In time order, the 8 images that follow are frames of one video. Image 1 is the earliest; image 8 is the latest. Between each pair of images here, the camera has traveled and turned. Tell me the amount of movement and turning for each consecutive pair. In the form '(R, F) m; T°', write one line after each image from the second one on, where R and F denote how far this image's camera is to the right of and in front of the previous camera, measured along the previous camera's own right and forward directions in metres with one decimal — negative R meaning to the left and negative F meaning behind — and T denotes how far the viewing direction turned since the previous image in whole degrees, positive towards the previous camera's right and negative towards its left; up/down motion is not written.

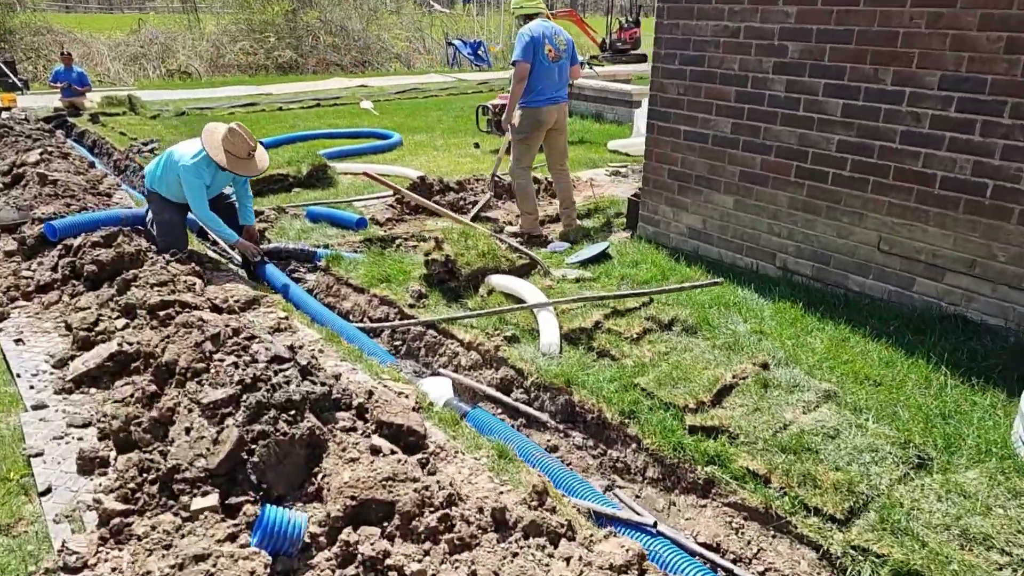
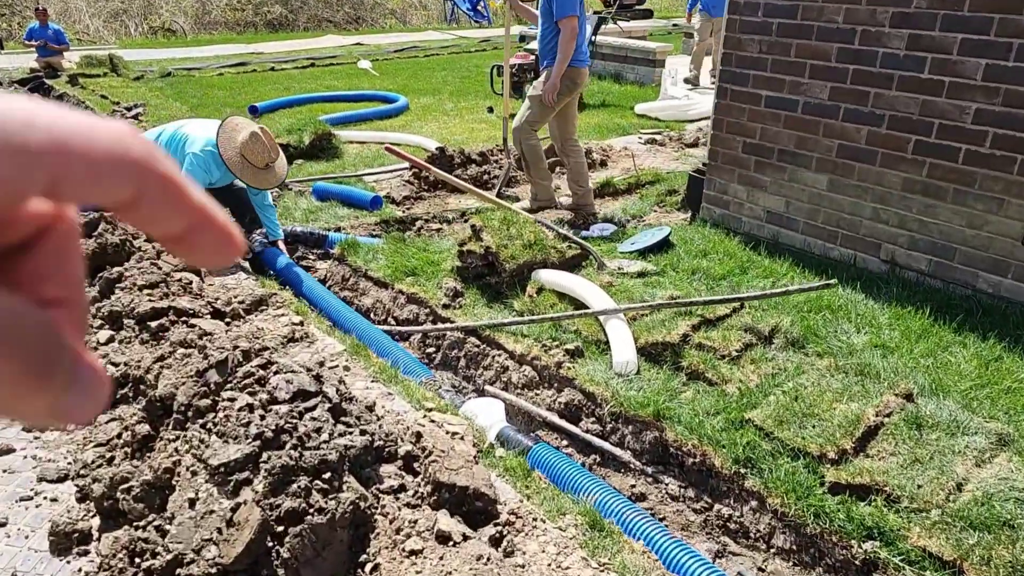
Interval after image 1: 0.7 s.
(-0.4, +1.0) m; +1°
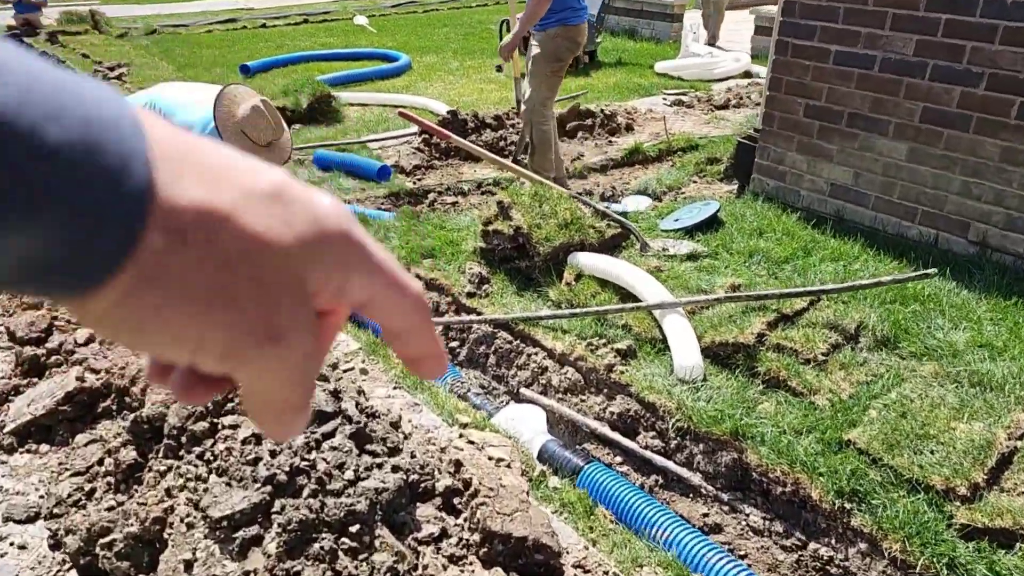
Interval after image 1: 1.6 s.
(-0.3, +0.6) m; 0°
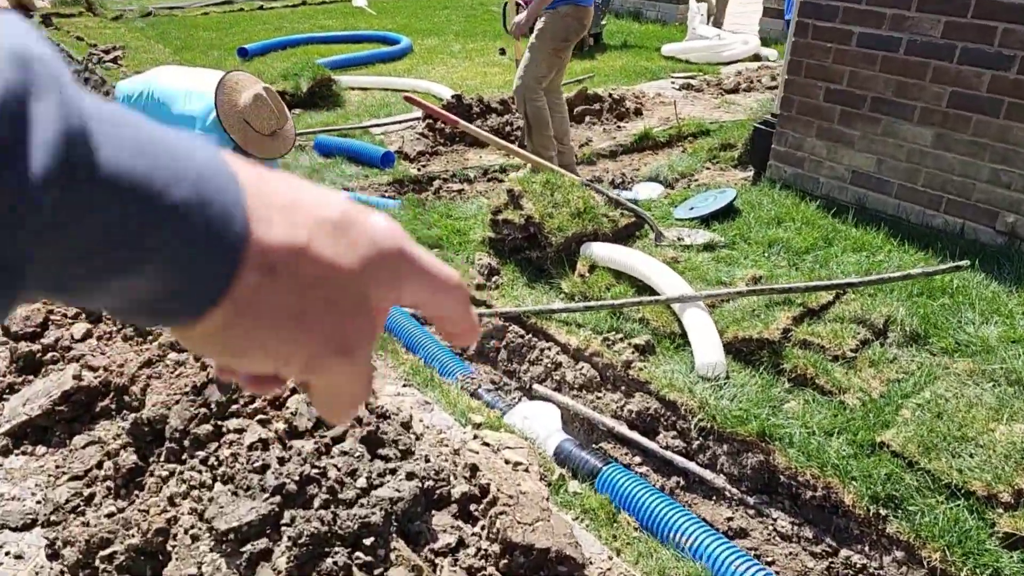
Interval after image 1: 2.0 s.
(-0.1, +0.2) m; 0°
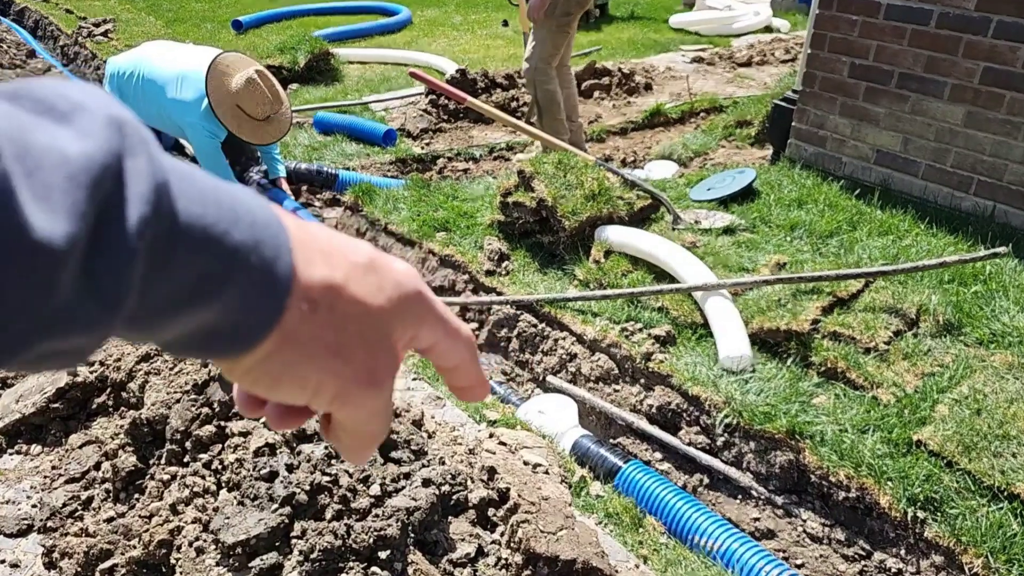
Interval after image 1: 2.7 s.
(-0.1, +0.2) m; 0°
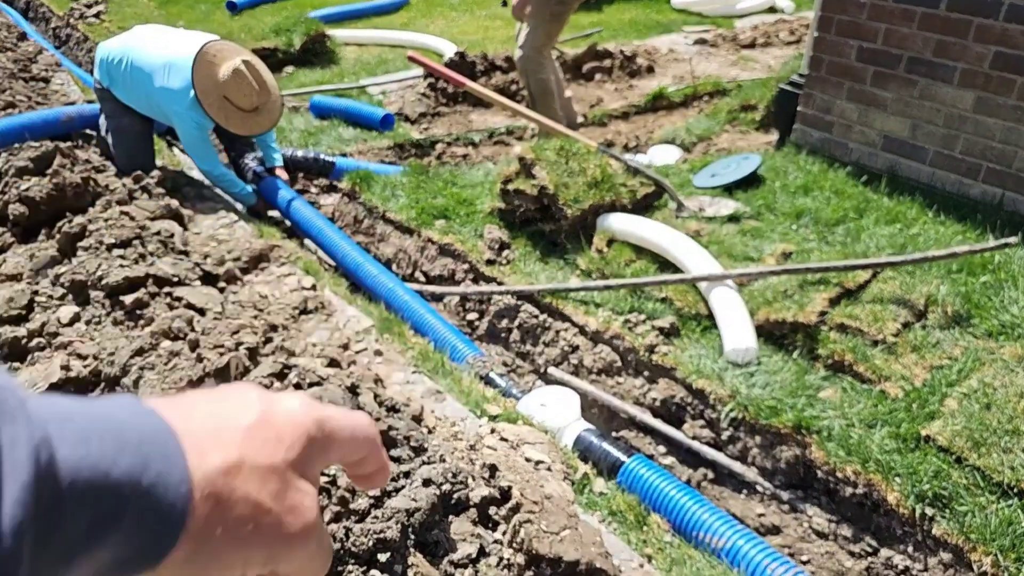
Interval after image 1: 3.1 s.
(0.0, +0.1) m; 0°
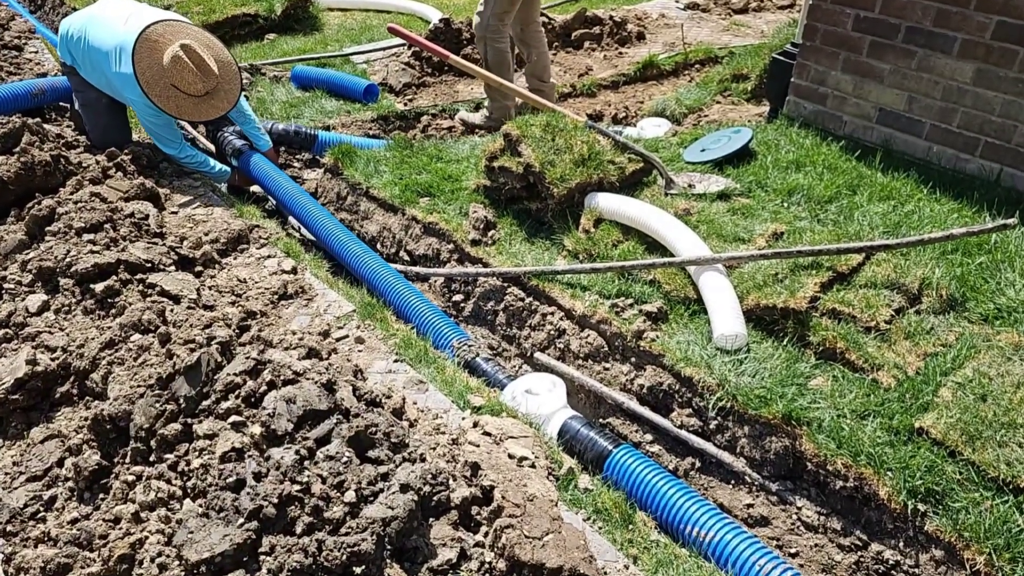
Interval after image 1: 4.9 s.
(0.0, +0.1) m; 0°
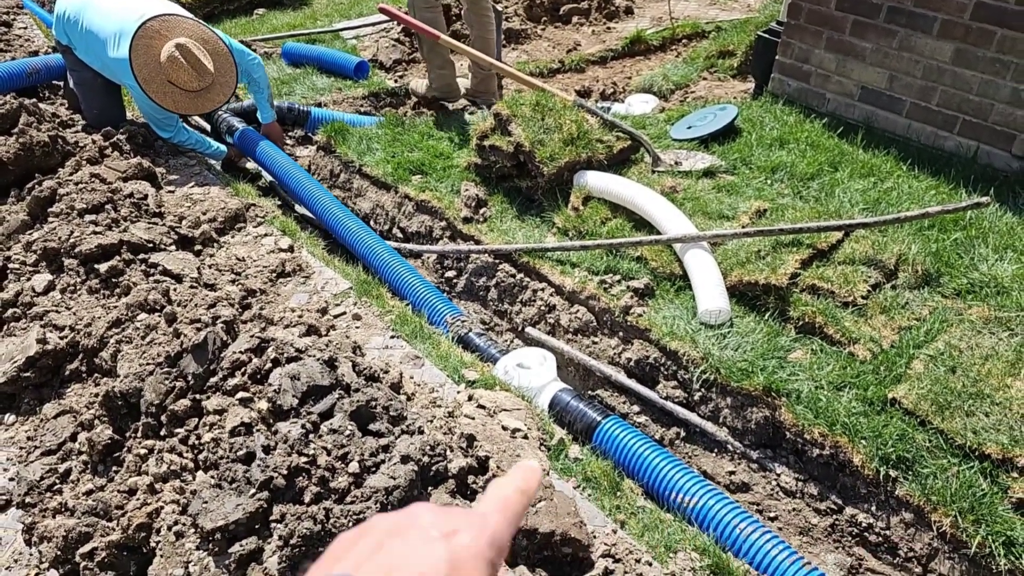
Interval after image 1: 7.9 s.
(0.0, -0.1) m; +1°
